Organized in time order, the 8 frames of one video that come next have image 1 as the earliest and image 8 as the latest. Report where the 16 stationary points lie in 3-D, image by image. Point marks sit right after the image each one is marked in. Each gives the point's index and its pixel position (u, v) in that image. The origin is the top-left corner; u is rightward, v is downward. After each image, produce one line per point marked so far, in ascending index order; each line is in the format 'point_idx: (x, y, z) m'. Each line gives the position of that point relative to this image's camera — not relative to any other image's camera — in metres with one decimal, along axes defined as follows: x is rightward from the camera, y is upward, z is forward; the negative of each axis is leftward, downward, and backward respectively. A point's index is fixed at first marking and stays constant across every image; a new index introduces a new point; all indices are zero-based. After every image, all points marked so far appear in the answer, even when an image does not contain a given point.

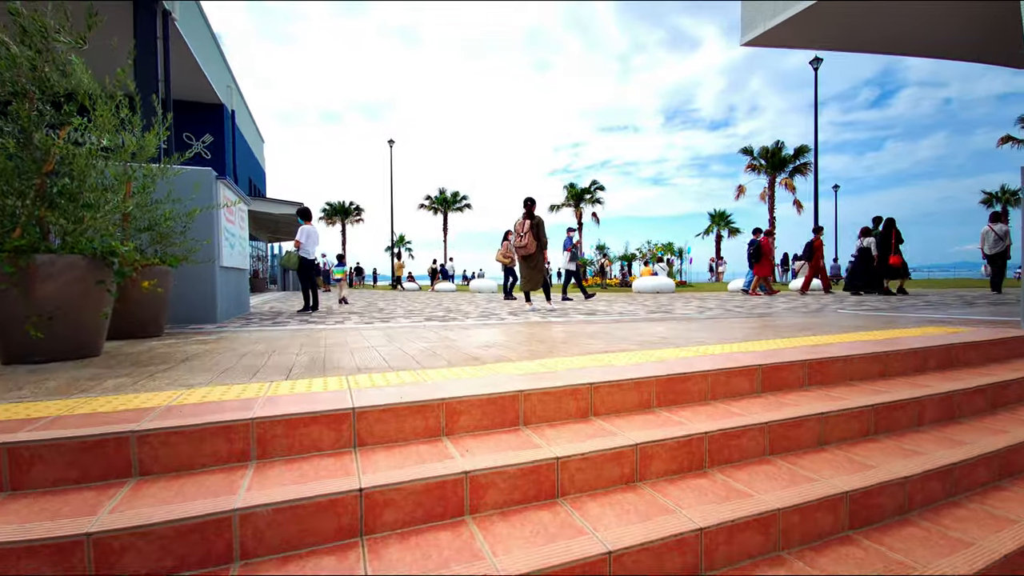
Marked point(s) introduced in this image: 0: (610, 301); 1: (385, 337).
0: (+1.9, -0.3, +9.4) m
1: (-1.1, -0.4, +4.3) m
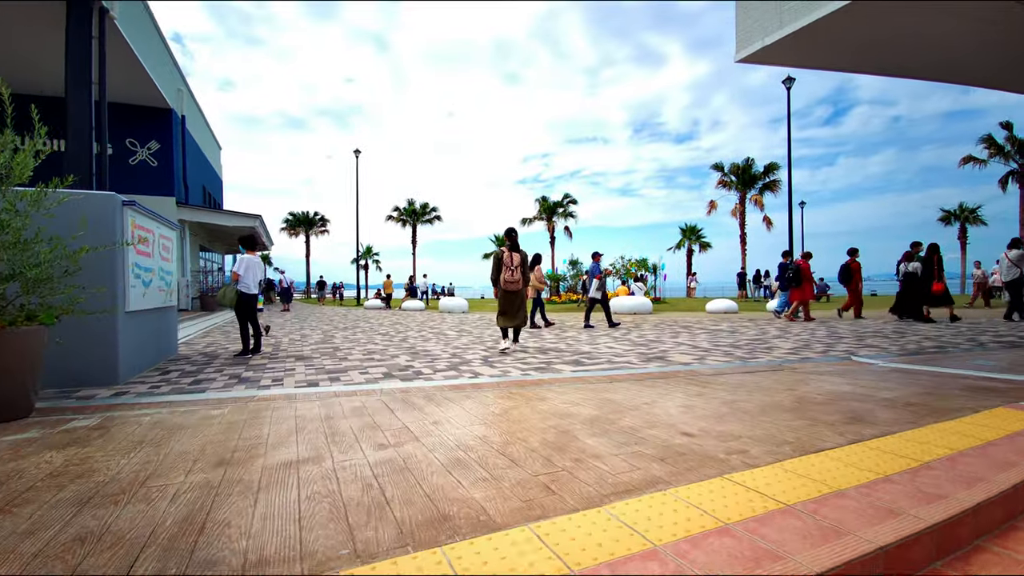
0: (+1.4, -0.9, +8.5) m
1: (-1.3, -0.9, +3.2) m
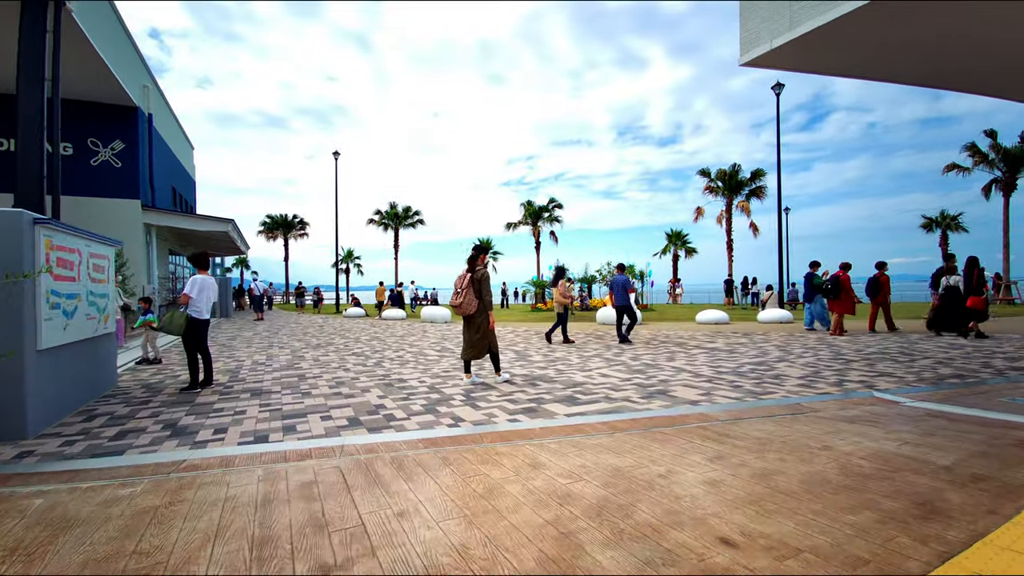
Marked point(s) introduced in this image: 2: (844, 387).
0: (+1.2, -1.2, +7.9) m
1: (-1.3, -1.2, +2.5) m
2: (+3.9, -1.2, +5.7) m
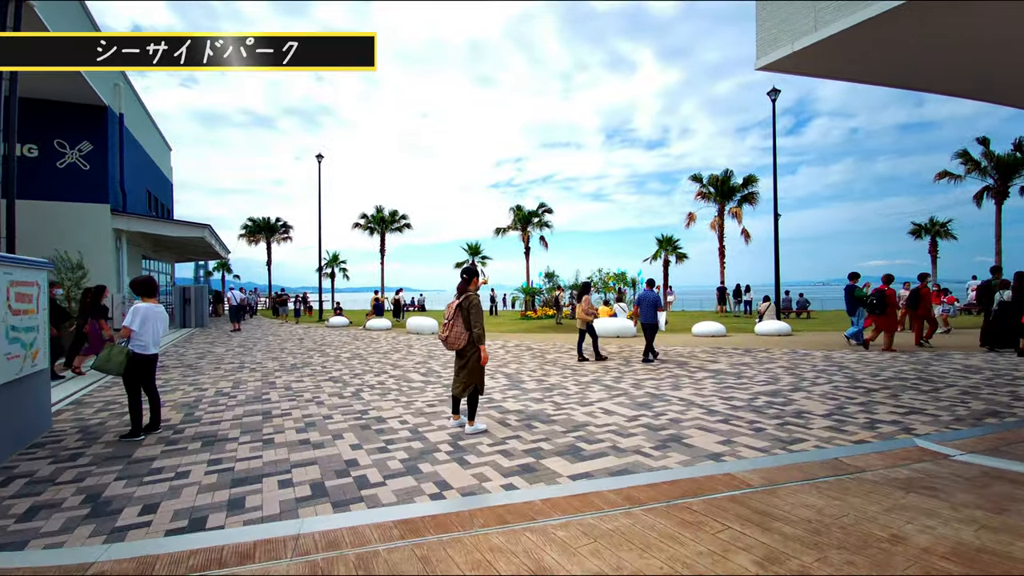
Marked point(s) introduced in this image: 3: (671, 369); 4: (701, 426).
0: (+1.1, -1.6, +7.2) m
1: (-1.3, -1.5, +1.8) m
2: (+3.8, -1.5, +5.1) m
3: (+3.1, -1.6, +9.4) m
4: (+2.1, -1.5, +5.3) m
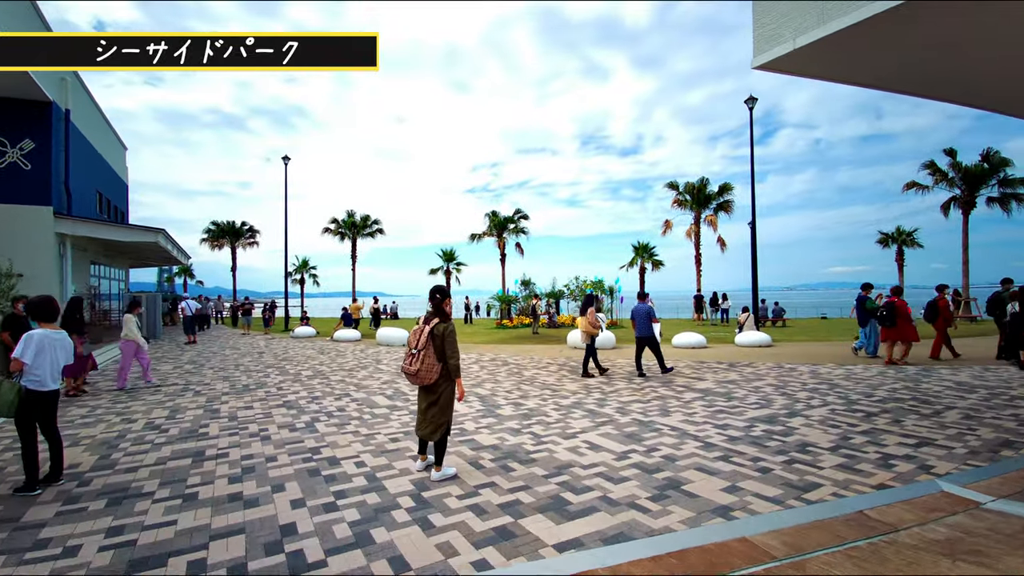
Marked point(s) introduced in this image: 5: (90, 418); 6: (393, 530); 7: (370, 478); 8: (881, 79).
0: (+0.7, -1.8, +6.6) m
1: (-1.4, -1.7, +1.0) m
2: (+3.6, -1.7, +4.6) m
3: (+2.6, -1.8, +8.8) m
4: (+1.8, -1.7, +4.7) m
5: (-6.1, -1.9, +7.0) m
6: (-0.9, -1.7, +3.5) m
7: (-1.3, -1.8, +4.5) m
8: (+5.1, +3.0, +6.9) m
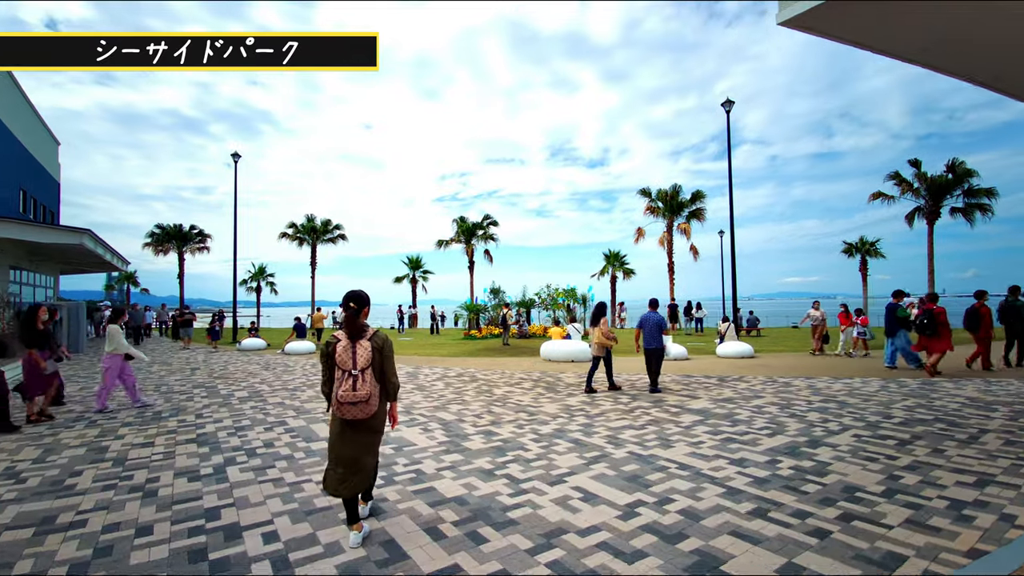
0: (+0.4, -1.9, +5.3) m
1: (-1.4, -1.6, -0.4) m
2: (+3.4, -1.8, +3.5) m
3: (+2.2, -1.9, +7.7) m
4: (+1.6, -1.7, +3.5) m
5: (-6.4, -1.9, +5.3) m
6: (-1.0, -1.7, +2.2) m
7: (-1.5, -1.8, +3.1) m
8: (+4.8, +2.9, +6.0) m
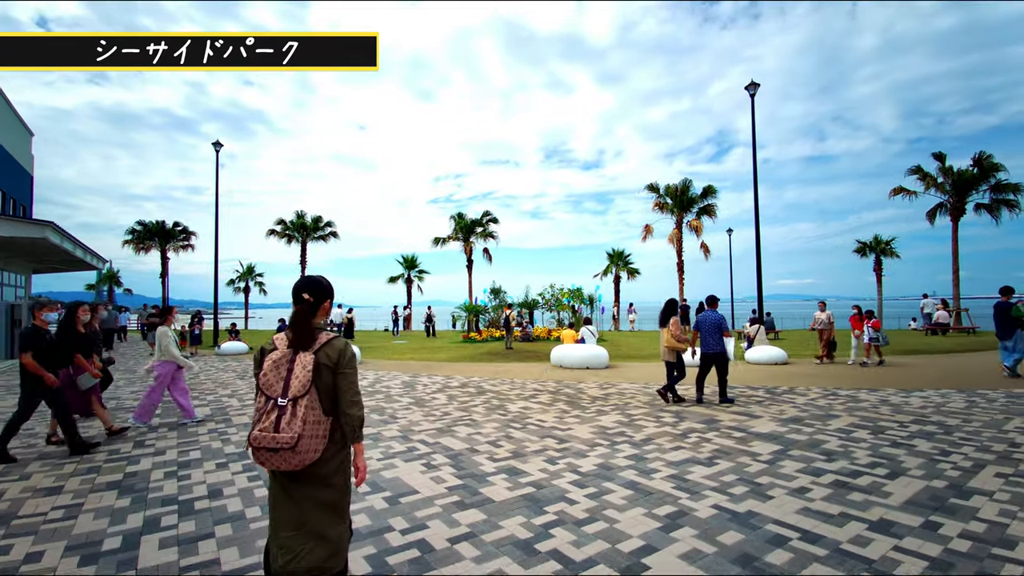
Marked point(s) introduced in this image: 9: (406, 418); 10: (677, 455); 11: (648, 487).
0: (+0.7, -1.8, +3.8) m
1: (-1.0, -1.5, -1.9) m
2: (+3.7, -1.7, +2.0) m
3: (+2.5, -1.8, +6.2) m
4: (+2.0, -1.7, +2.0) m
5: (-6.1, -1.8, +3.7) m
6: (-0.6, -1.6, +0.6) m
7: (-1.2, -1.7, +1.6) m
8: (+5.1, +3.0, +4.6) m
9: (-1.6, -2.0, +7.3) m
10: (+1.8, -1.8, +5.3) m
11: (+1.2, -1.8, +4.4) m
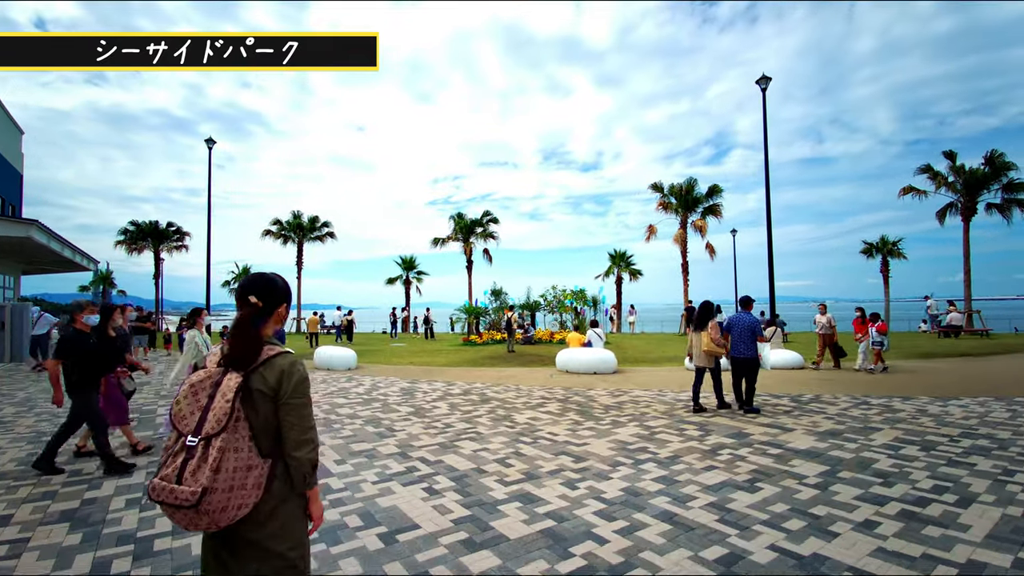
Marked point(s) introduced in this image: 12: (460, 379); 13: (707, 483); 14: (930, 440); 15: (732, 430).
0: (+0.8, -1.8, +3.1) m
1: (-0.8, -1.5, -2.6) m
2: (+3.9, -1.7, +1.4) m
3: (+2.6, -1.9, +5.6) m
4: (+2.1, -1.6, +1.3) m
5: (-6.0, -1.8, +3.1) m
6: (-0.5, -1.6, 0.0) m
7: (-1.0, -1.7, +0.9) m
8: (+5.2, +3.0, +4.0) m
9: (-1.5, -2.0, +6.6) m
10: (+1.9, -1.8, +4.7) m
11: (+1.4, -1.8, +3.7) m
12: (-1.2, -2.2, +11.6) m
13: (+1.9, -1.8, +4.6) m
14: (+5.1, -1.8, +6.0) m
15: (+2.9, -1.9, +6.5) m
